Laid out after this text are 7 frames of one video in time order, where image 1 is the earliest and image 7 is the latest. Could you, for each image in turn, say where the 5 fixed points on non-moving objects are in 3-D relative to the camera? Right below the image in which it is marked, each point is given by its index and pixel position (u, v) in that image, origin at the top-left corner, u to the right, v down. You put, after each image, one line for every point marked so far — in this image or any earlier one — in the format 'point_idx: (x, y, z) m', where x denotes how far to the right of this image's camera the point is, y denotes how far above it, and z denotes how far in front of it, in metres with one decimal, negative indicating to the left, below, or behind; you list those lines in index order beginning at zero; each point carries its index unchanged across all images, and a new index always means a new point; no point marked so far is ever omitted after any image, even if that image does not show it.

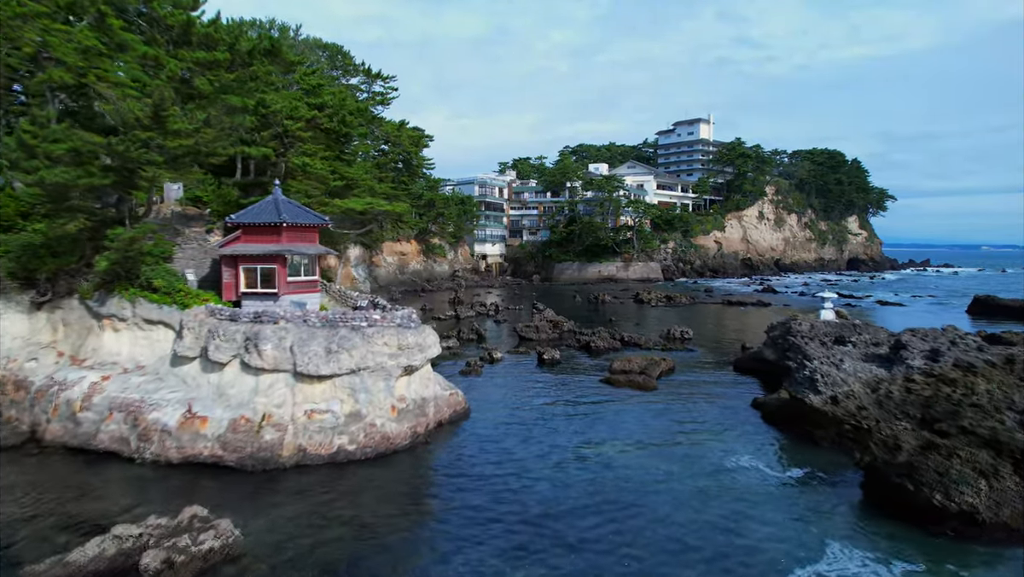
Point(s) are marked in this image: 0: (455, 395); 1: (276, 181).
0: (-1.6, -3.0, +19.4) m
1: (-6.2, +2.8, +18.5) m
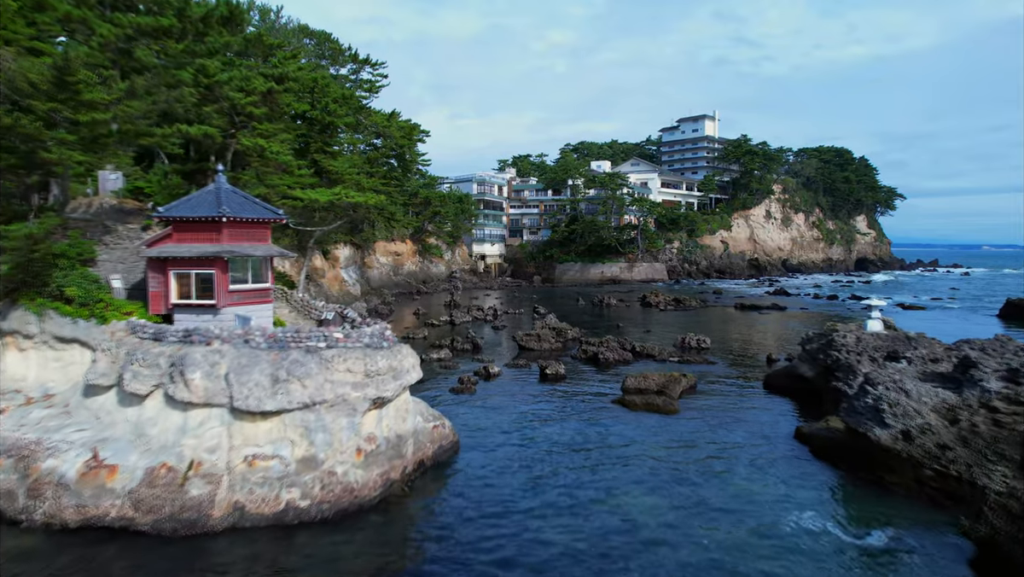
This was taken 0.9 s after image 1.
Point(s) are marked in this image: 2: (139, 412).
0: (-1.6, -3.2, +16.0) m
1: (-6.3, +2.6, +15.2) m
2: (-6.7, -2.2, +12.5) m
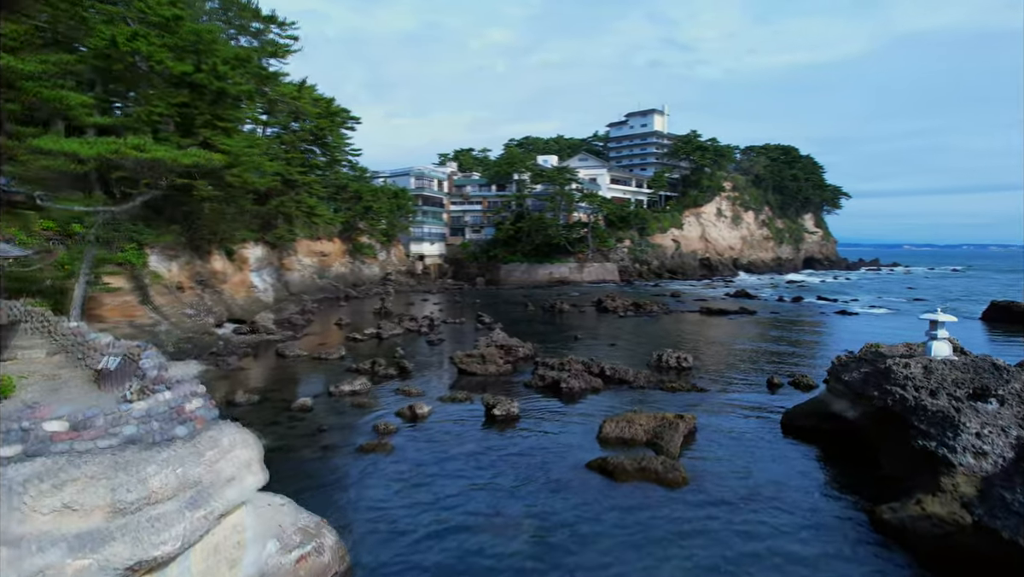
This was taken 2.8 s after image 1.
0: (-2.6, -3.5, +9.2) m
1: (-7.2, +2.3, +8.0) m
2: (-7.3, -2.5, +5.3) m
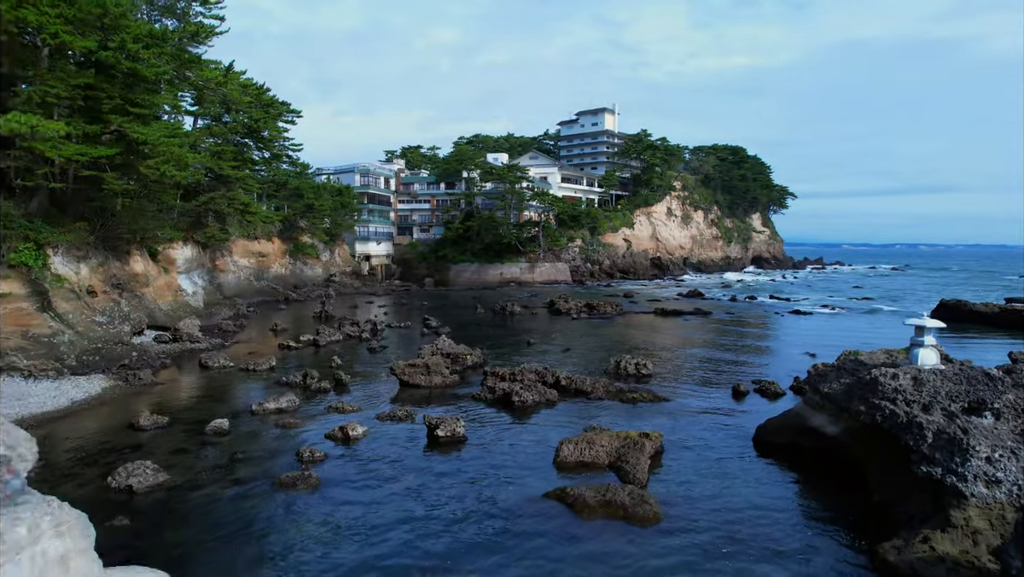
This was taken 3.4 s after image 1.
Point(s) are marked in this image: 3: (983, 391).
0: (-3.2, -3.6, +6.9) m
1: (-7.7, +2.1, +5.4) m
2: (-7.7, -2.7, +2.7) m
3: (+9.0, -2.0, +13.5) m
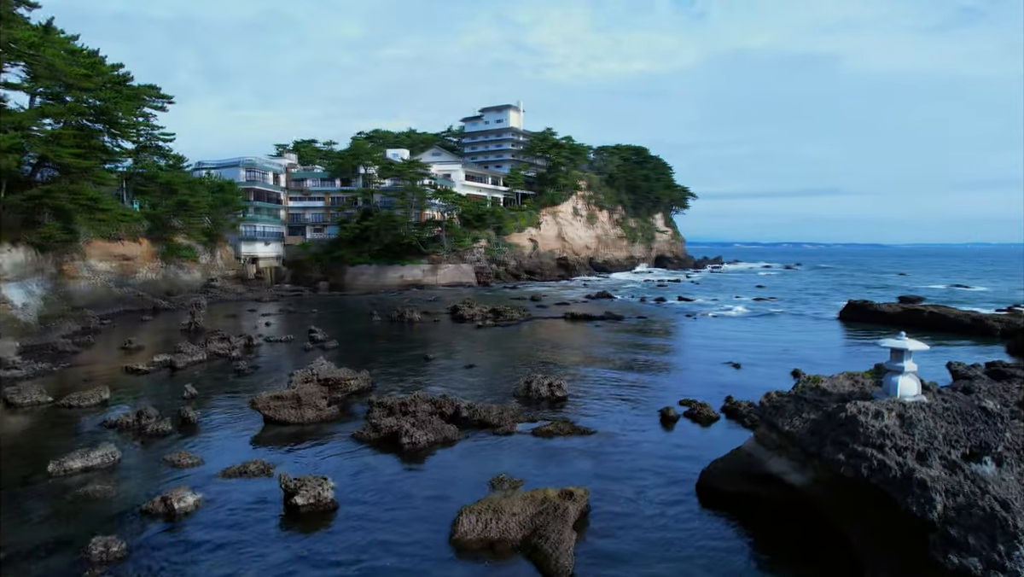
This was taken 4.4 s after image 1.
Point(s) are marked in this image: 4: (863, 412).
0: (-4.0, -4.0, +2.7) m
1: (-8.3, +1.7, +0.6) m
2: (-7.9, -3.1, -2.1) m
3: (+7.3, -2.2, +10.8) m
4: (+5.6, -2.0, +11.3) m
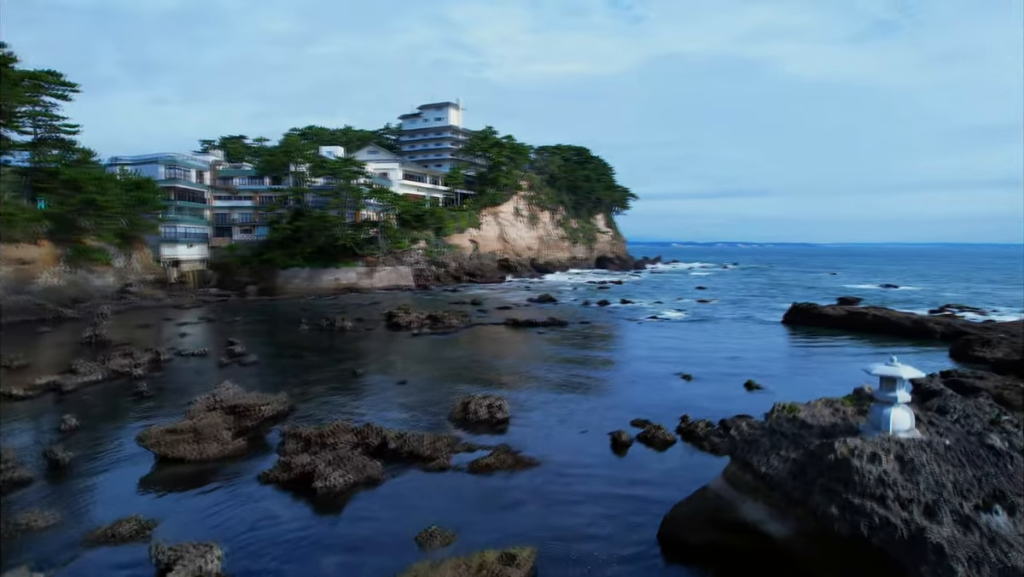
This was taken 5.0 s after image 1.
0: (-4.2, -4.3, +0.2) m
1: (-8.4, +1.4, -2.3) m
2: (-7.6, -3.4, -4.9) m
3: (+6.4, -2.5, +9.2) m
4: (+4.7, -2.3, +9.6) m
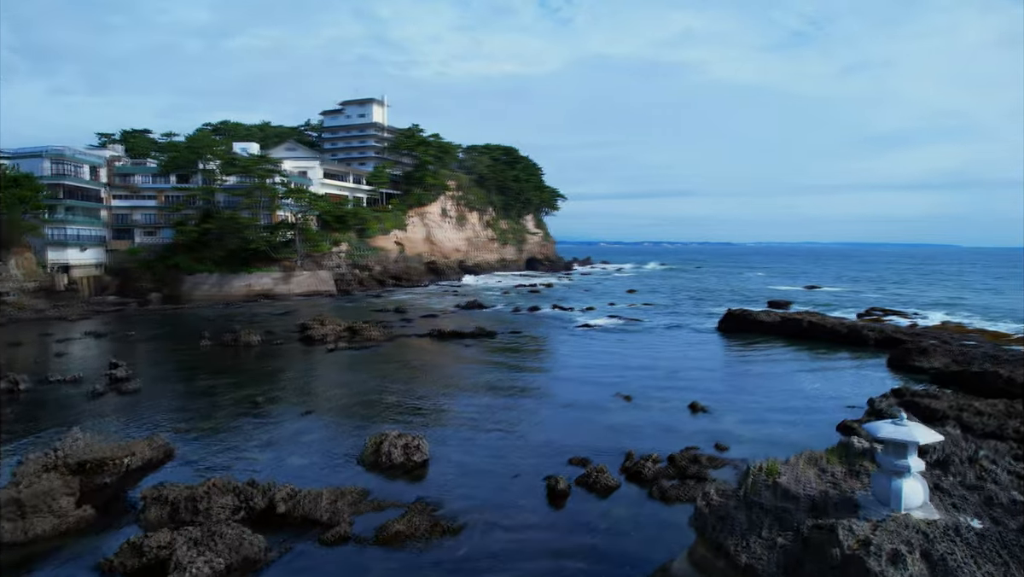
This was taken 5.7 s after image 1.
0: (-4.1, -4.8, -2.9) m
1: (-8.1, +0.8, -5.8) m
2: (-7.1, -4.0, -8.3) m
3: (+5.4, -2.9, +7.1) m
4: (+3.7, -2.7, +7.3) m
